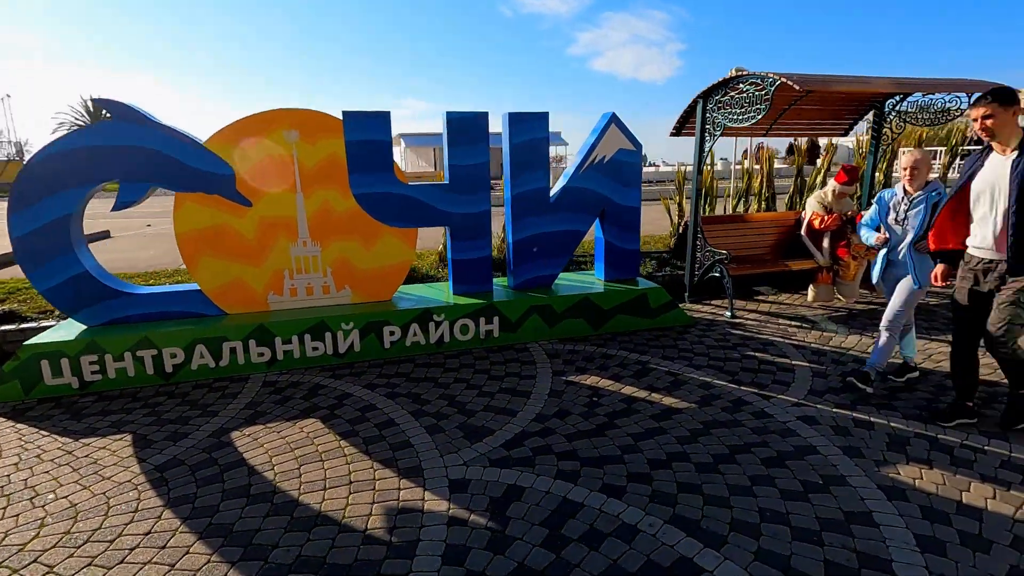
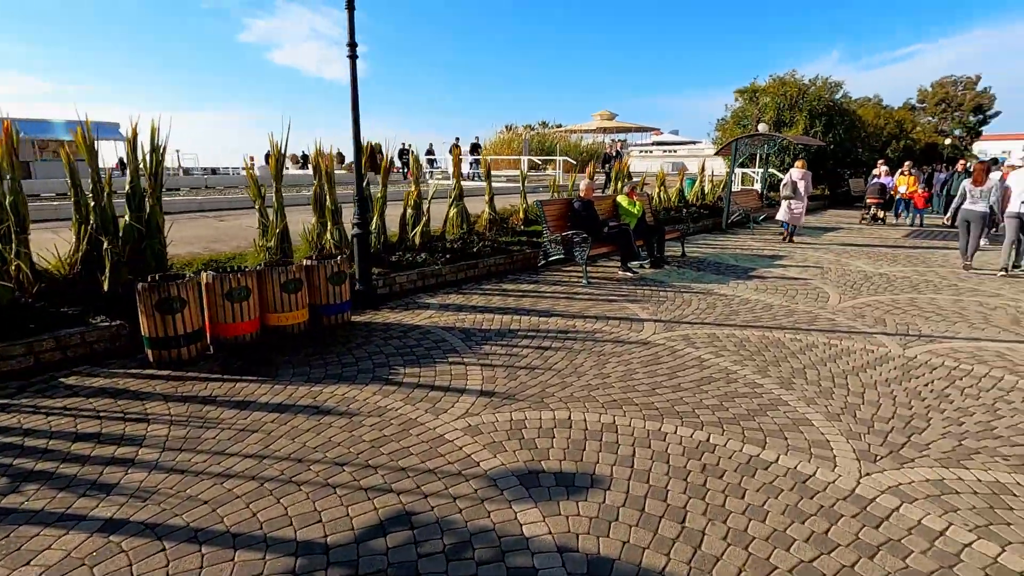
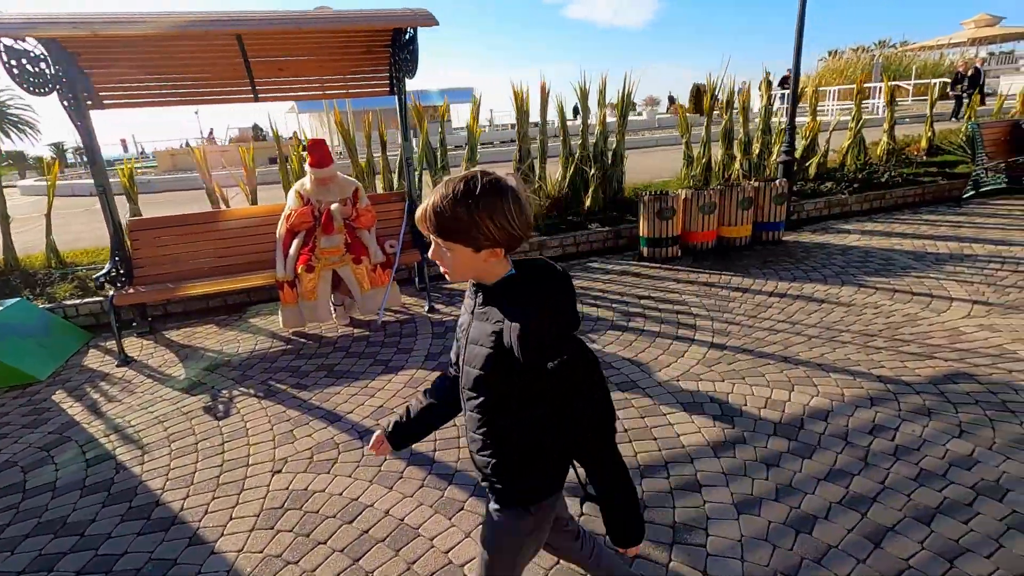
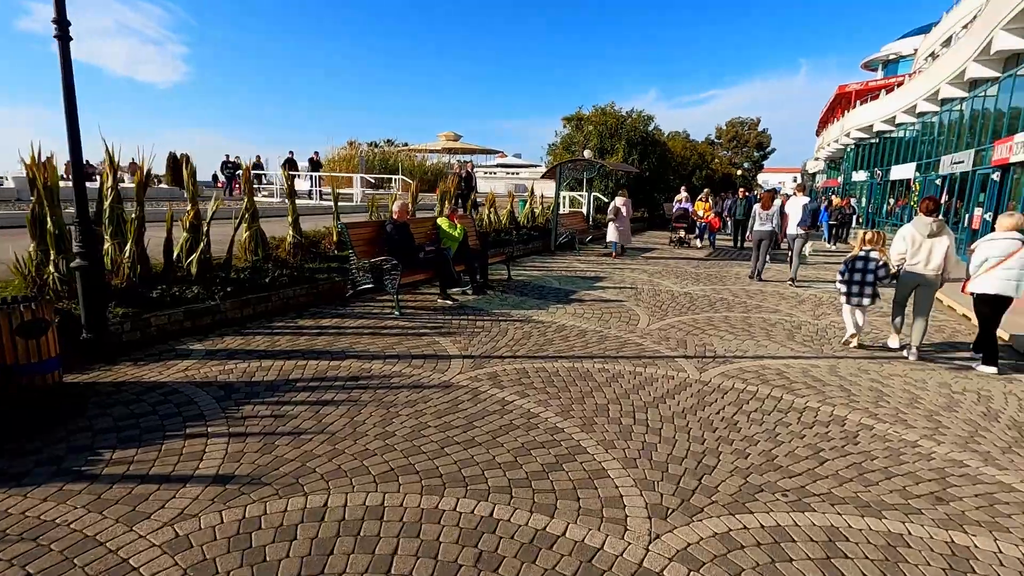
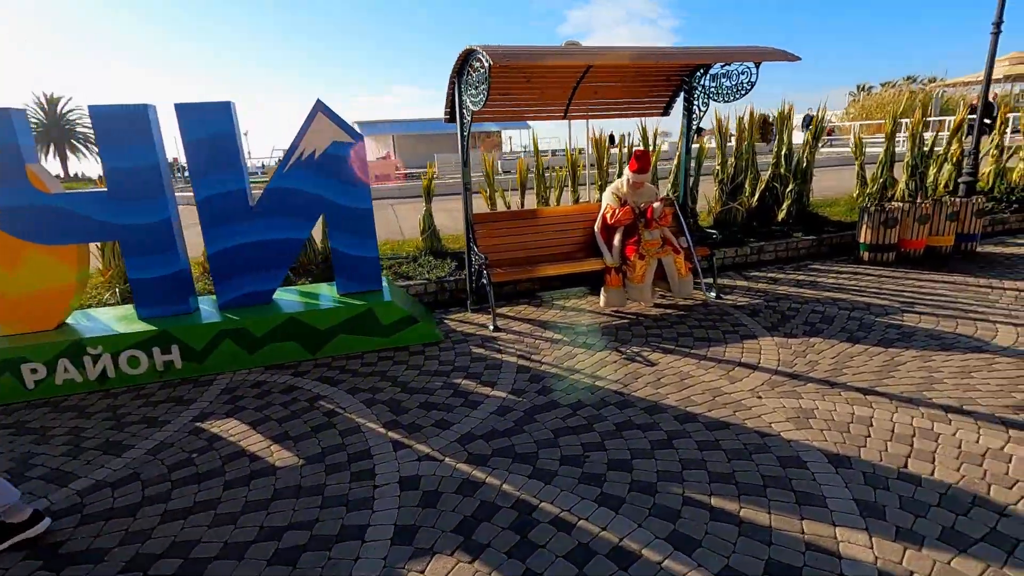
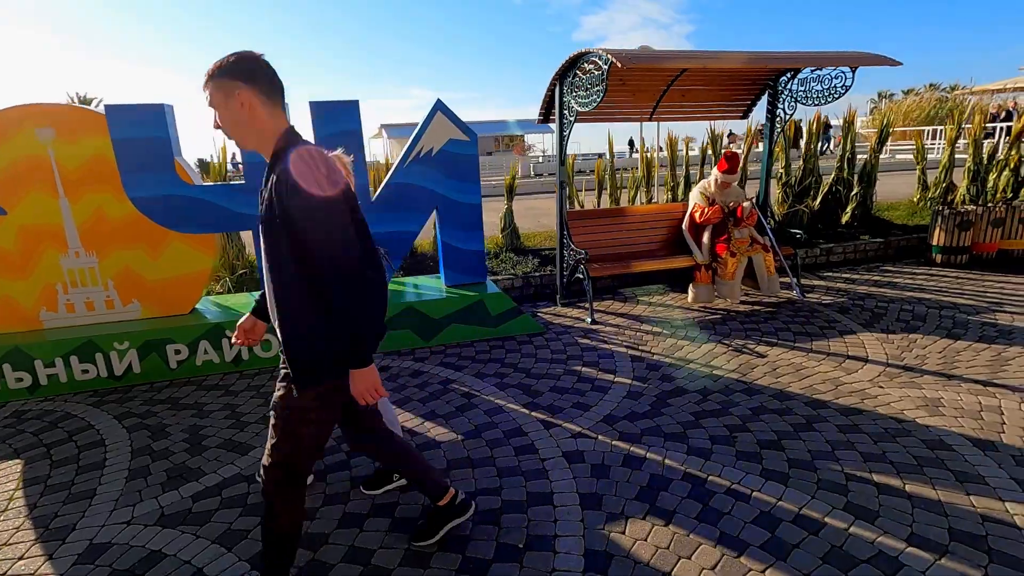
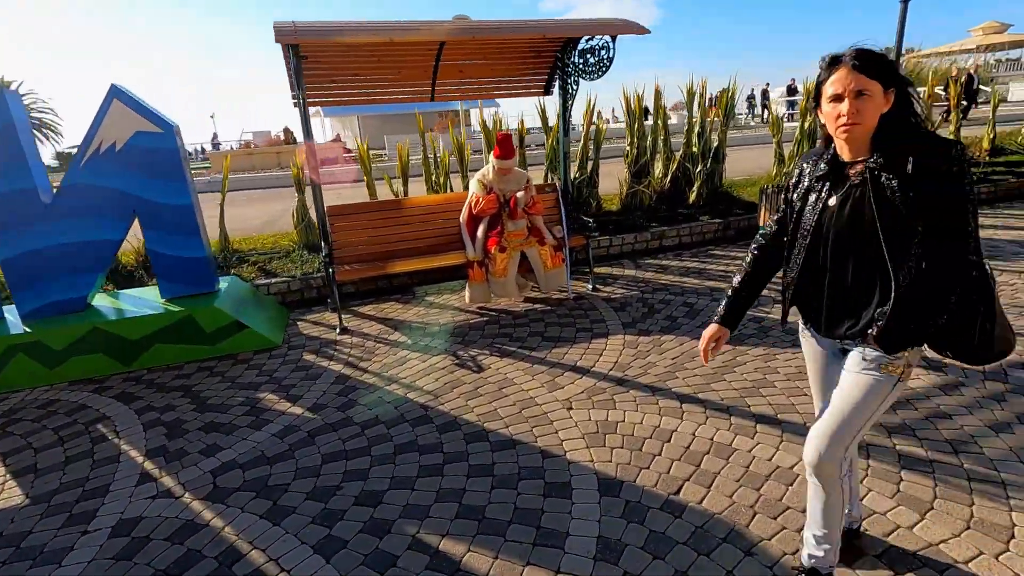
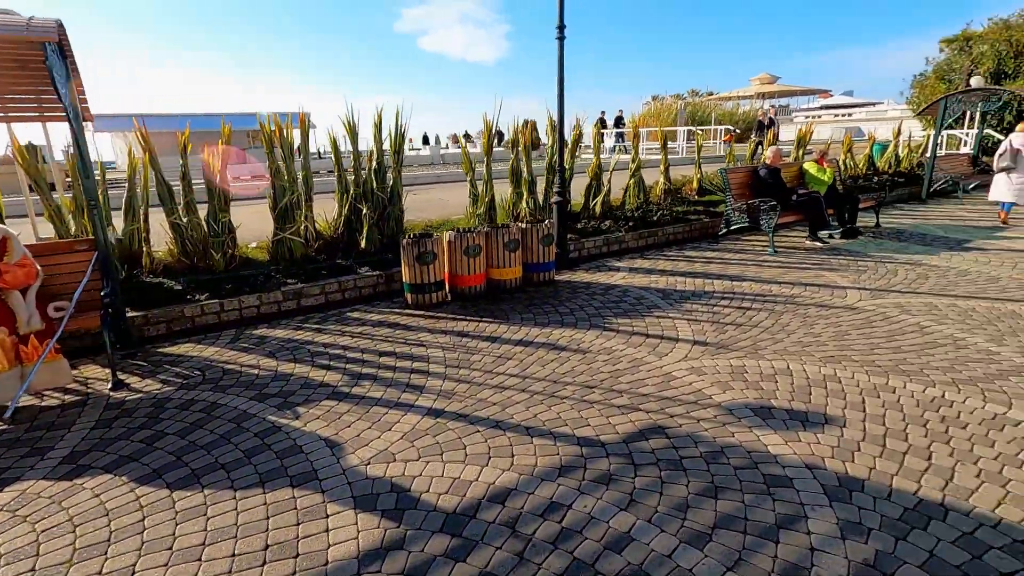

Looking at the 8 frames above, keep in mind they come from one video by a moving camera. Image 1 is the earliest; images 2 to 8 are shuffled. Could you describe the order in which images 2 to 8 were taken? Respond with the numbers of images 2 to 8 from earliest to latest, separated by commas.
6, 5, 7, 3, 8, 2, 4
